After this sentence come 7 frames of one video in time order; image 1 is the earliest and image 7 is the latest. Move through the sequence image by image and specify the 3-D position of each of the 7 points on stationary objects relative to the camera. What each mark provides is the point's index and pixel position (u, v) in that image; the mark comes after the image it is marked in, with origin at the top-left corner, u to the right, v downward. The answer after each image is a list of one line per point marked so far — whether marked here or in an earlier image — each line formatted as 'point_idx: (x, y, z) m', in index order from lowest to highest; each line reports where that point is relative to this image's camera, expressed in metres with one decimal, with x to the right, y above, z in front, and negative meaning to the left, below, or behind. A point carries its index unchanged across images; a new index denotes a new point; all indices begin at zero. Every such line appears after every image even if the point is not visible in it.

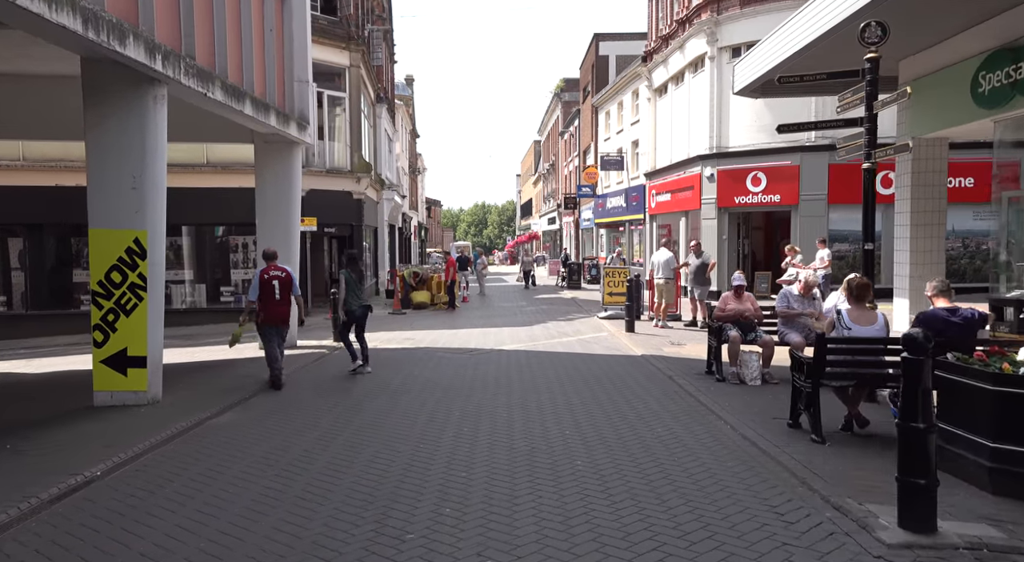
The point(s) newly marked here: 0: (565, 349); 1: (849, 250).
0: (+0.9, -1.1, +11.8) m
1: (+8.6, +0.8, +18.6) m
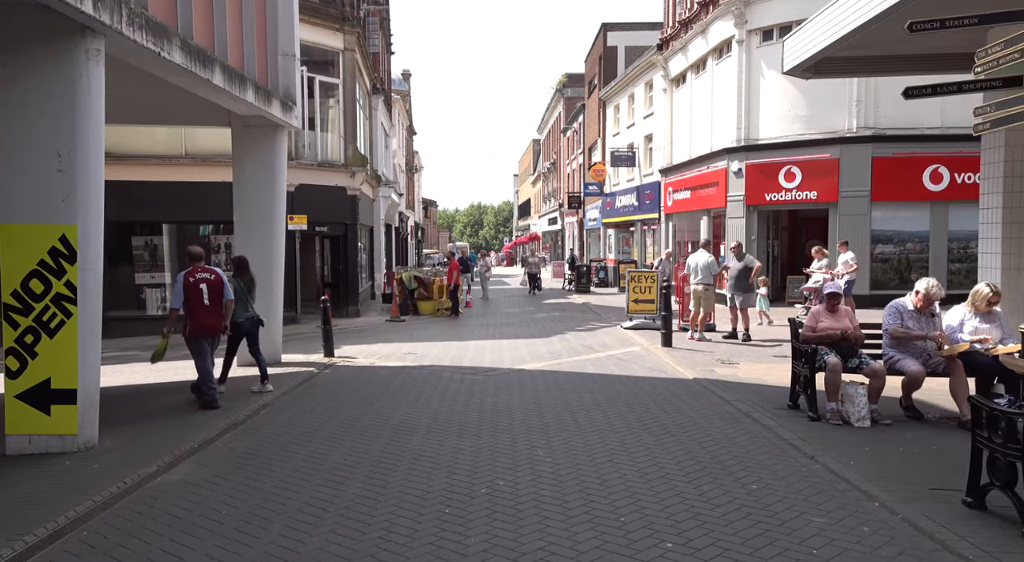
0: (+1.2, -1.2, +10.0) m
1: (+8.9, +0.7, +16.9) m
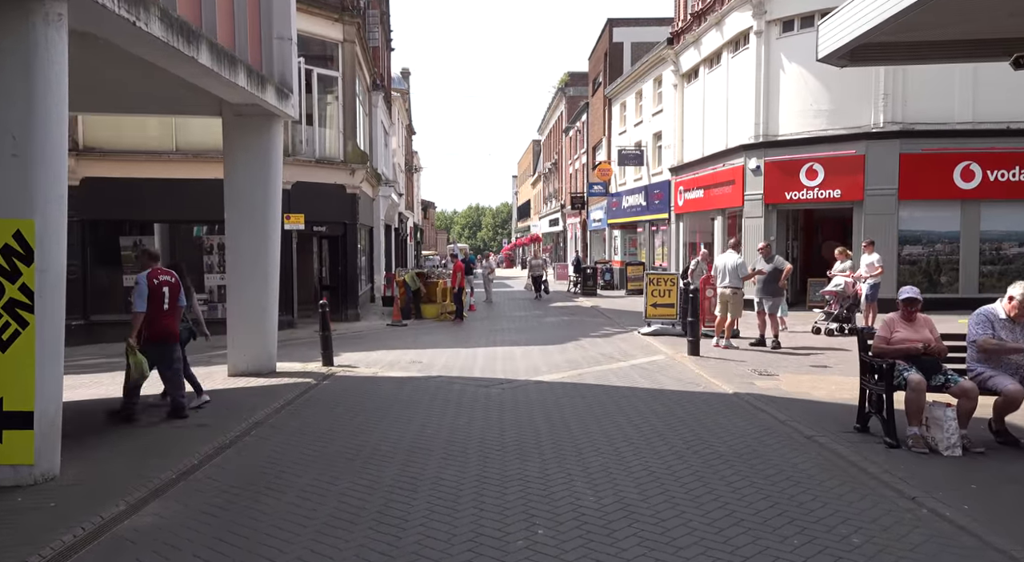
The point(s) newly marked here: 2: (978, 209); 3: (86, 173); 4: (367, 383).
0: (+1.4, -1.2, +9.2) m
1: (+9.0, +0.6, +16.0) m
2: (+10.2, +1.6, +15.9) m
3: (-9.3, +2.4, +16.1) m
4: (-1.9, -1.3, +9.7) m
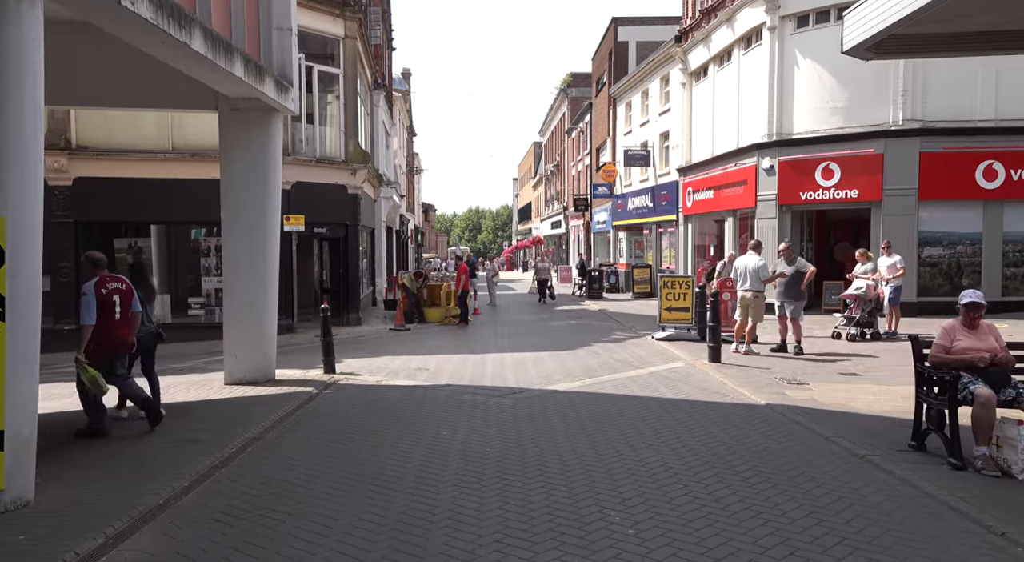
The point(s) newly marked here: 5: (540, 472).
0: (+1.5, -1.3, +8.6) m
1: (+9.2, +0.5, +15.5) m
2: (+10.3, +1.5, +15.4) m
3: (-9.1, +2.3, +15.5) m
4: (-1.8, -1.4, +9.2) m
5: (+0.2, -1.5, +5.6) m
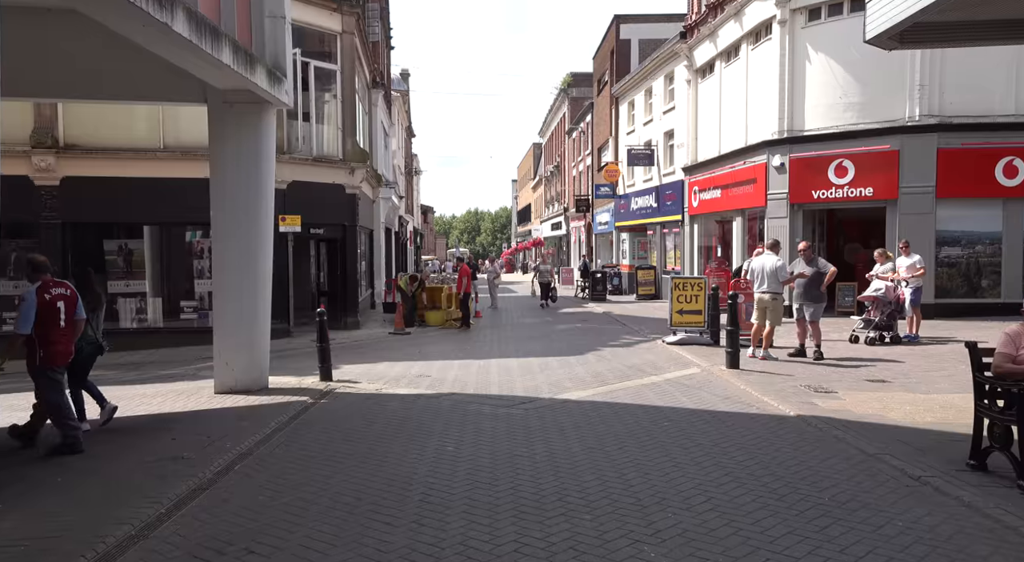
0: (+1.6, -1.3, +8.1) m
1: (+9.3, +0.5, +15.0) m
2: (+10.4, +1.5, +14.9) m
3: (-9.1, +2.2, +15.0) m
4: (-1.7, -1.4, +8.6) m
5: (+0.3, -1.5, +5.0) m
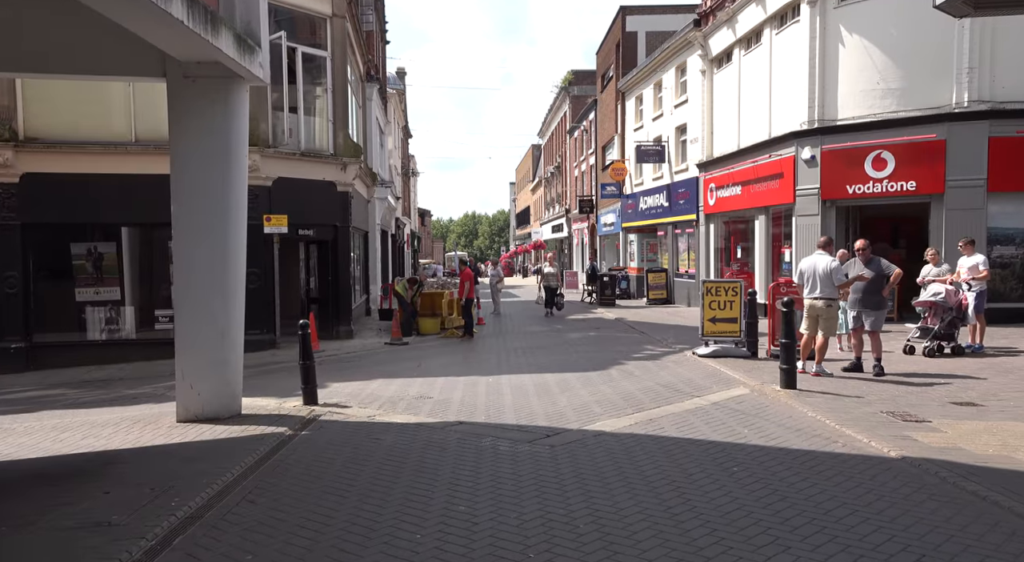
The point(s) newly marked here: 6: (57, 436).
0: (+1.8, -1.3, +6.7) m
1: (+9.4, +0.5, +13.6) m
2: (+10.5, +1.5, +13.5) m
3: (-8.9, +2.1, +13.6) m
4: (-1.5, -1.5, +7.2) m
5: (+0.5, -1.5, +3.6) m
6: (-4.6, -1.6, +7.3) m
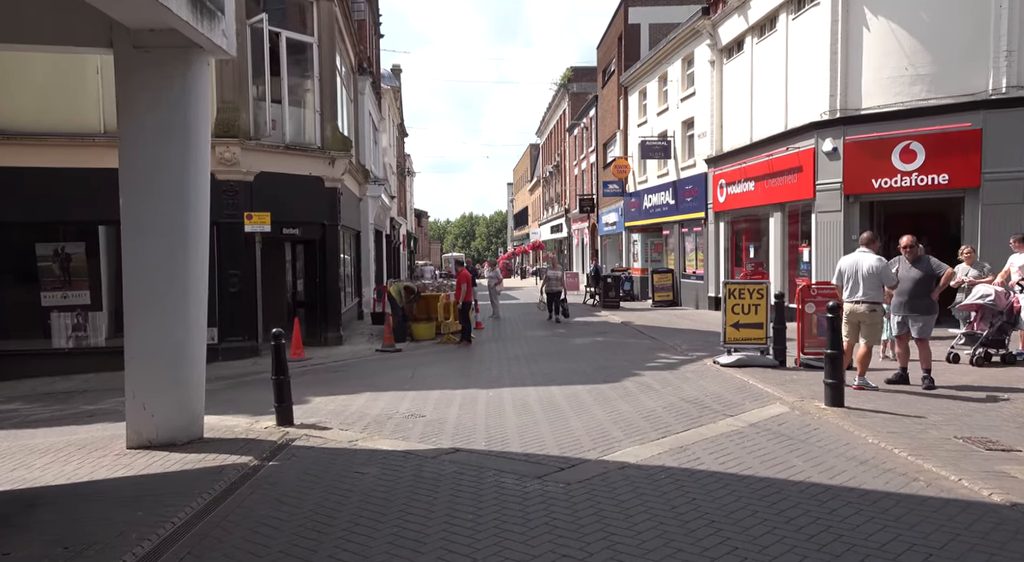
0: (+1.9, -1.3, +5.6) m
1: (+9.4, +0.5, +12.6) m
2: (+10.5, +1.5, +12.5) m
3: (-8.9, +2.1, +12.5) m
4: (-1.4, -1.5, +6.1) m
5: (+0.6, -1.5, +2.5) m
6: (-4.5, -1.6, +6.2) m
